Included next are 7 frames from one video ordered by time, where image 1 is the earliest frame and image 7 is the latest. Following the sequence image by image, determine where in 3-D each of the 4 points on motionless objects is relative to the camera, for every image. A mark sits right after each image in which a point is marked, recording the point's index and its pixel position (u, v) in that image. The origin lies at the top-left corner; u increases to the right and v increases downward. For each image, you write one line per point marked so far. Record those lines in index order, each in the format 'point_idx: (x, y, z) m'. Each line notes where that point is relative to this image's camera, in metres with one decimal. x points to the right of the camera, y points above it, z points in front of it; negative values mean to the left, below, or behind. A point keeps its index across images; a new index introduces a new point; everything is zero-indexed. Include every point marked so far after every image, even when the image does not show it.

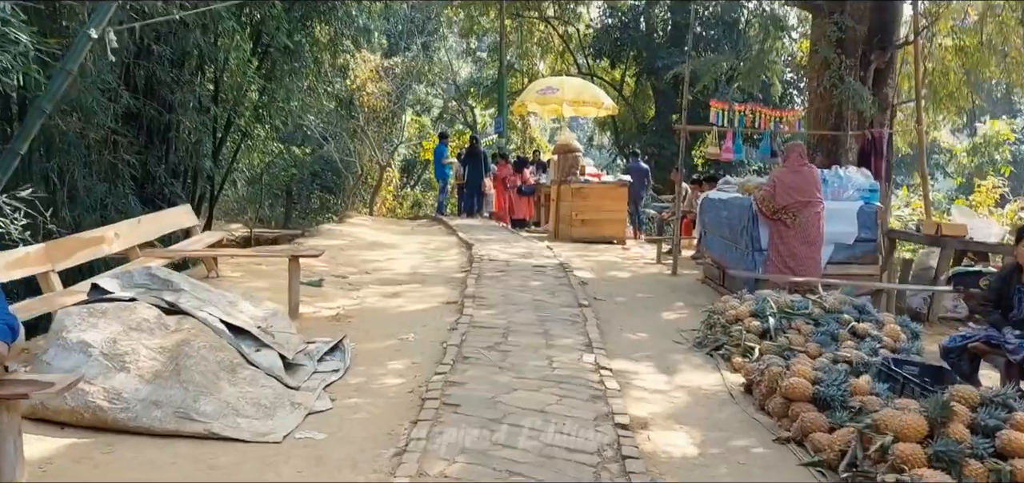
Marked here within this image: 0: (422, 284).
0: (-0.7, -0.3, +6.6) m
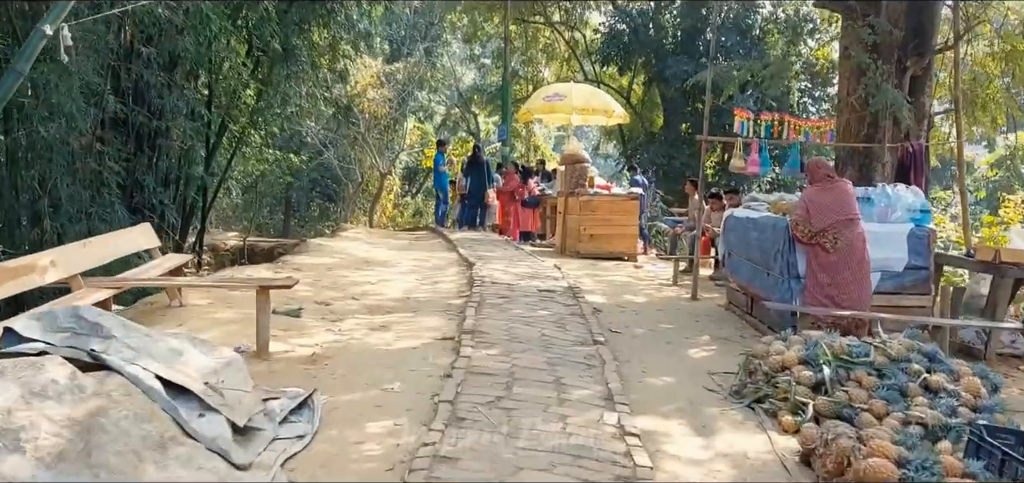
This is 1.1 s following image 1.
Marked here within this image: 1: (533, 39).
0: (-0.7, -0.5, +5.8) m
1: (+0.5, +4.8, +19.4) m
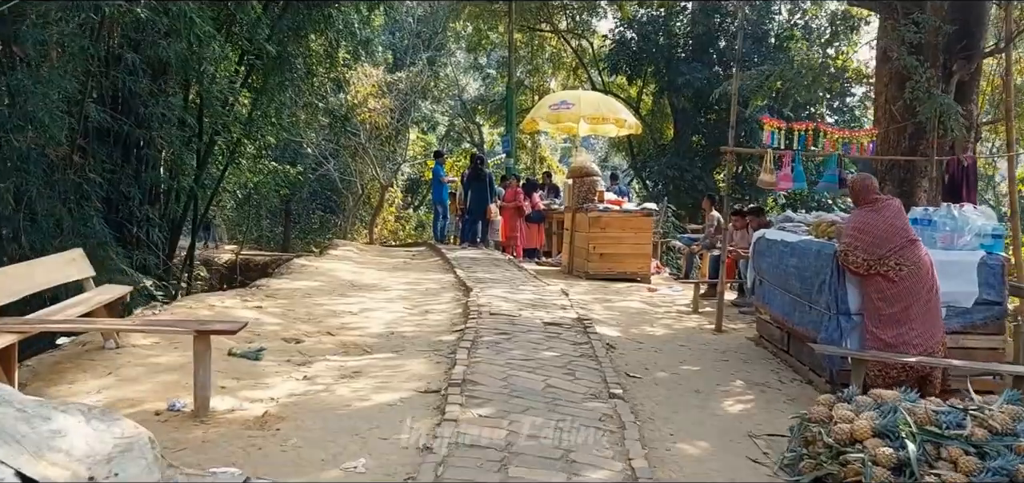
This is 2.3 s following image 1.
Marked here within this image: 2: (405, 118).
0: (-0.7, -0.7, +5.0) m
1: (+0.6, +4.4, +18.6) m
2: (-2.3, +2.7, +18.3) m
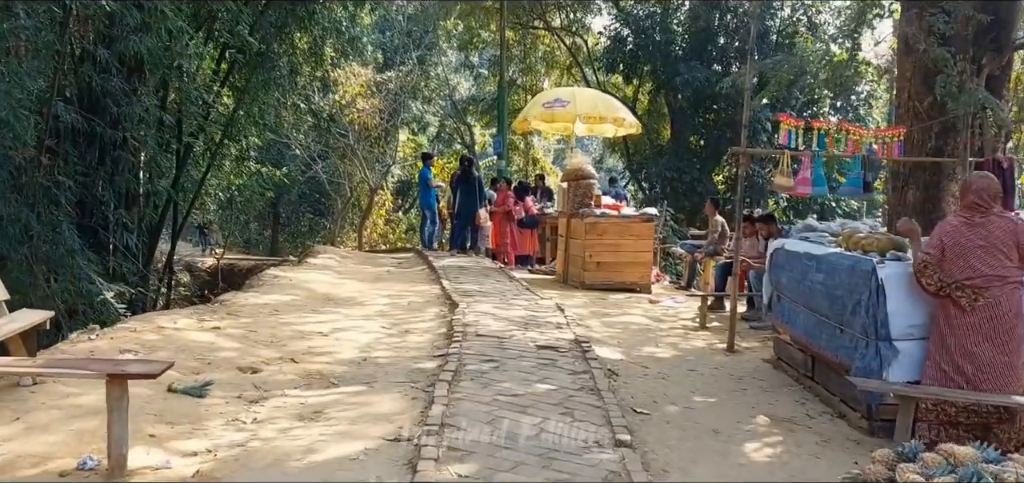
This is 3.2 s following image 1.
0: (-0.8, -0.8, +4.3) m
1: (+0.4, +4.3, +17.9) m
2: (-2.5, +2.6, +17.6) m
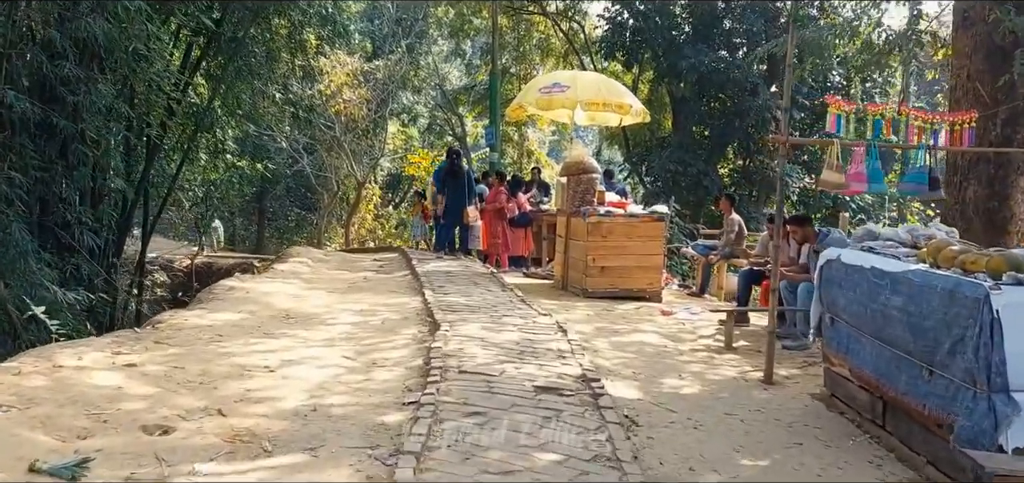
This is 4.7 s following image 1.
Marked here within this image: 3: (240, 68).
0: (-0.8, -0.8, +3.2) m
1: (+0.3, +4.3, +16.8) m
2: (-2.6, +2.7, +16.5) m
3: (-3.0, +1.9, +8.4) m
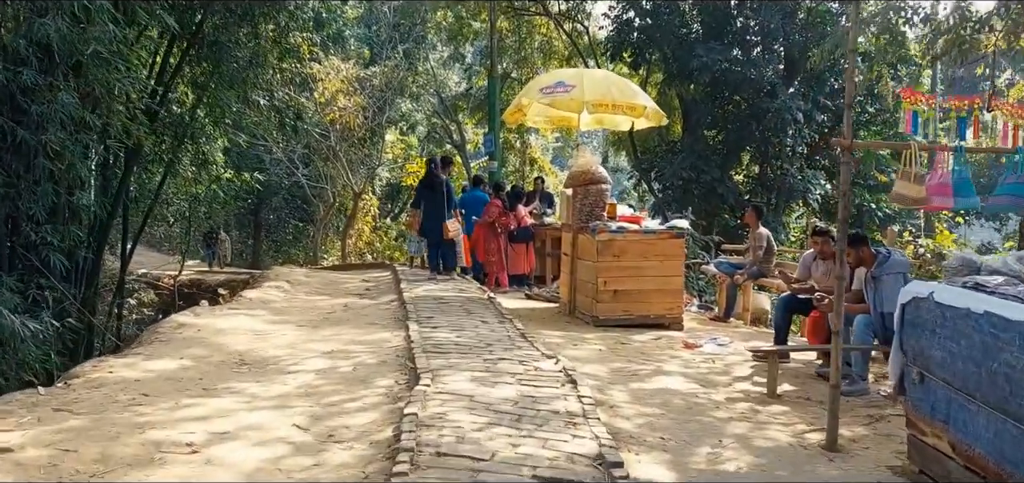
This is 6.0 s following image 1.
0: (-0.8, -1.0, +2.2) m
1: (+0.3, +4.1, +15.8) m
2: (-2.6, +2.4, +15.5) m
3: (-3.1, +1.6, +7.4) m
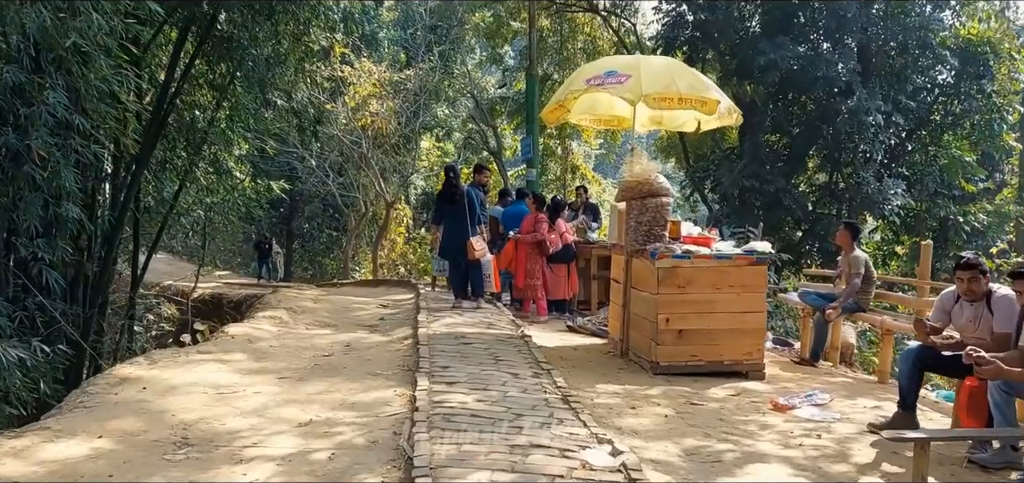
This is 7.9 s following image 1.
0: (-0.8, -1.1, +0.8) m
1: (+1.0, +3.8, +14.4) m
2: (-1.9, +2.1, +14.2) m
3: (-2.8, +1.4, +6.2) m
